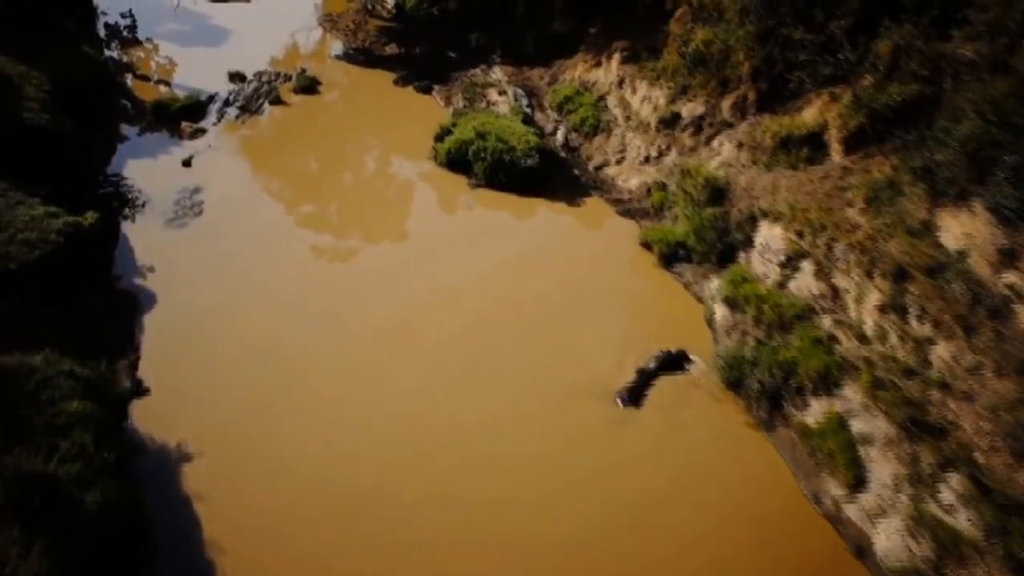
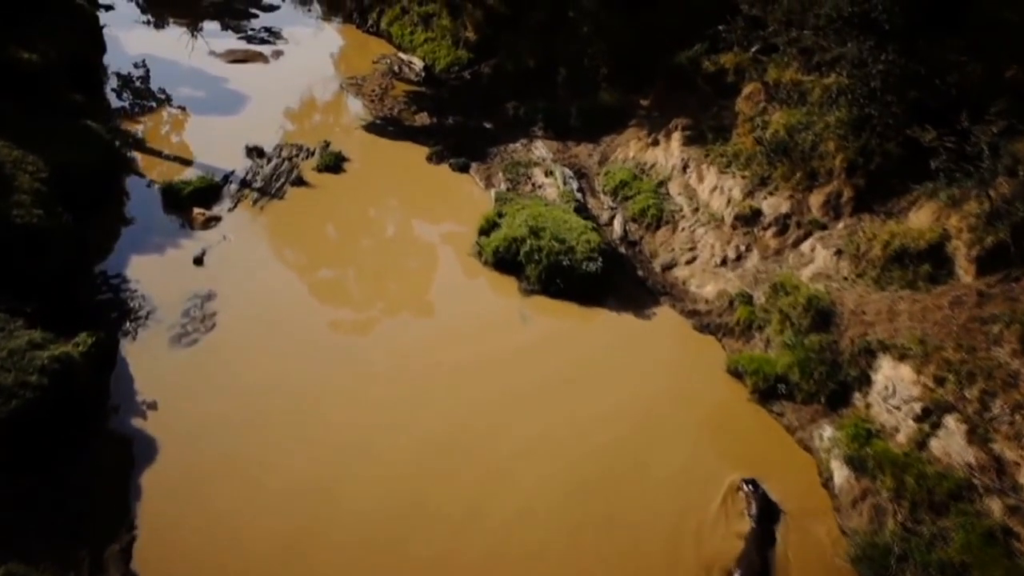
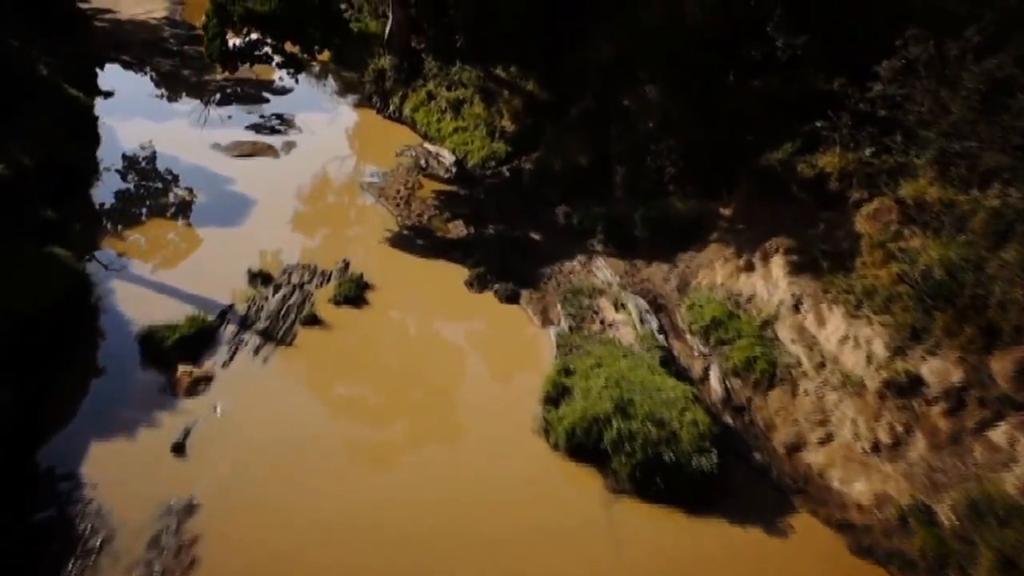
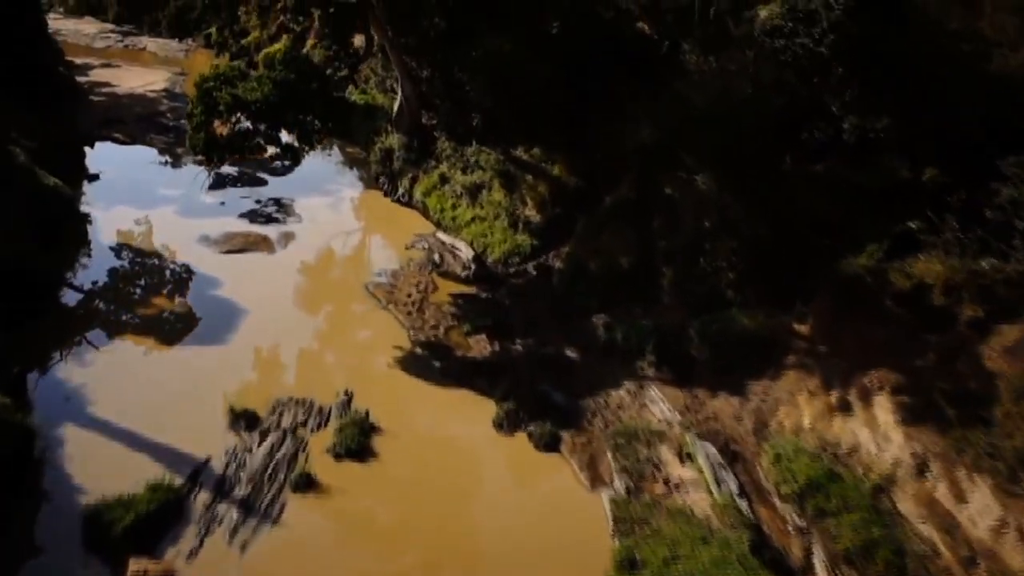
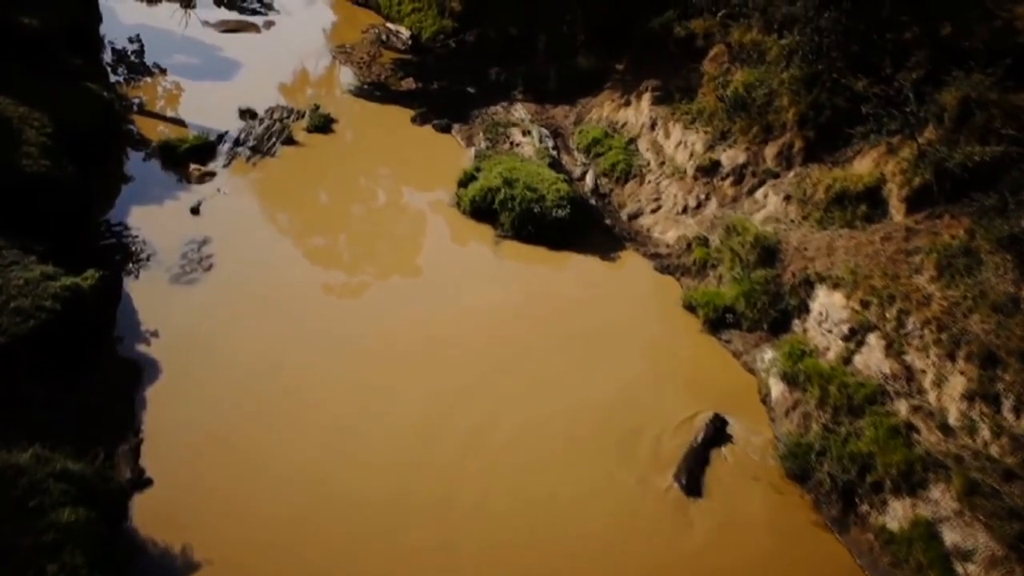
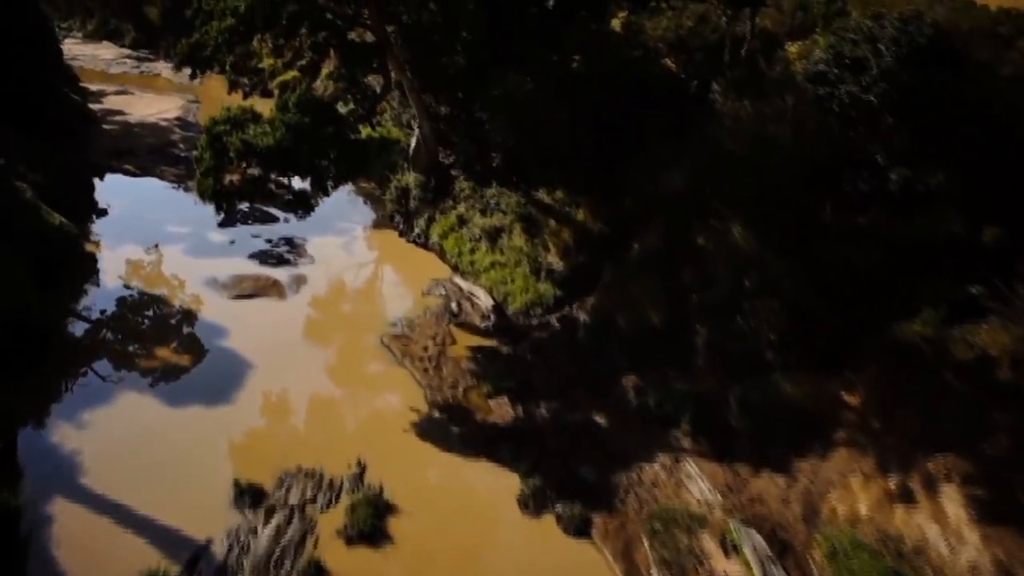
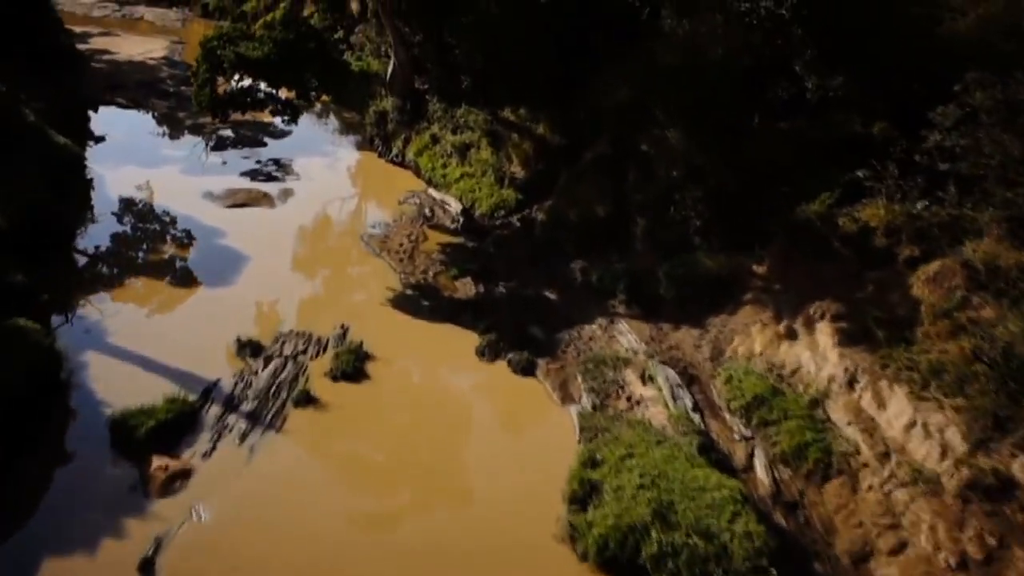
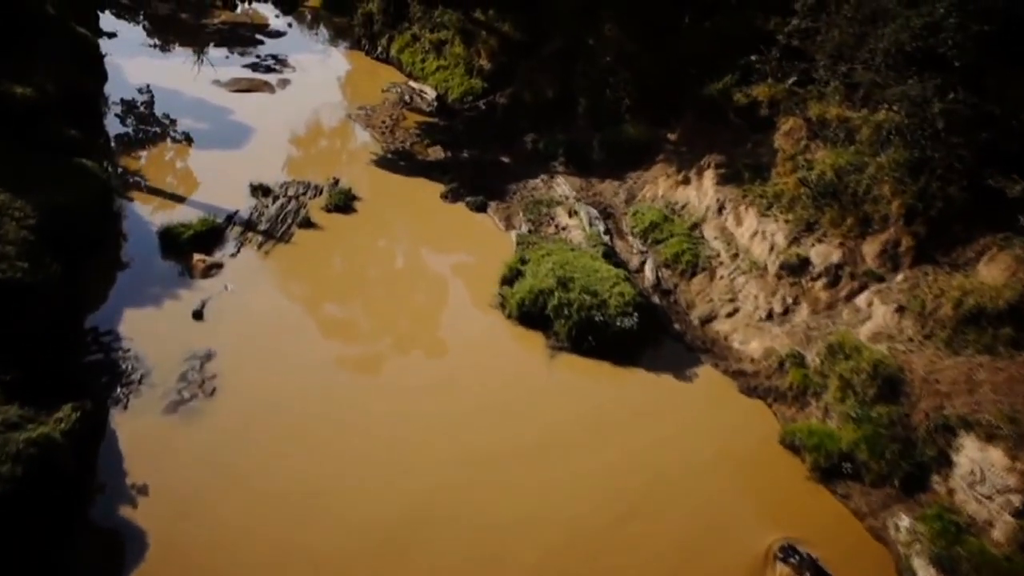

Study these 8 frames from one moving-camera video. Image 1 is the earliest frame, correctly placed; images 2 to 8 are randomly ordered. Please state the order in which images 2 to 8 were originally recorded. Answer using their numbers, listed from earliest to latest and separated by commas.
5, 2, 8, 3, 7, 4, 6
